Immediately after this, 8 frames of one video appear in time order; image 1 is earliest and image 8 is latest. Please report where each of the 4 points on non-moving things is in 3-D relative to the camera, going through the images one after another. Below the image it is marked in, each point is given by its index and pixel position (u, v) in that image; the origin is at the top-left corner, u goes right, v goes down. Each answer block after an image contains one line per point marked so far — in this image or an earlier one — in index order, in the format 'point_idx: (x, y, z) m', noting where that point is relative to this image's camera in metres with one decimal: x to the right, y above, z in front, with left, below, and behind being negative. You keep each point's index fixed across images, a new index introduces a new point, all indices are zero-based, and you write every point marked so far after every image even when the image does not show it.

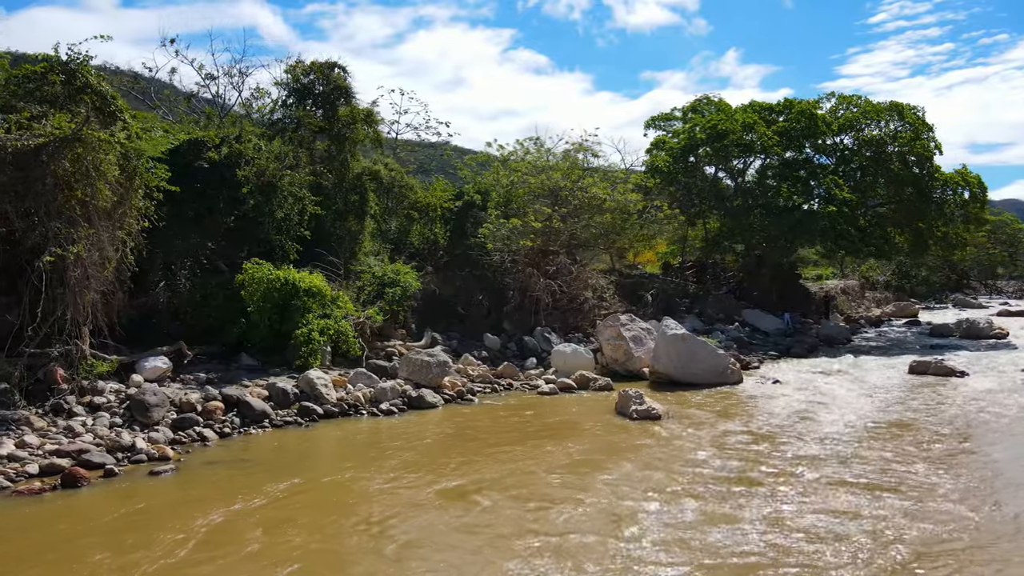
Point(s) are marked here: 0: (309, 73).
0: (-5.1, +5.3, +16.6) m
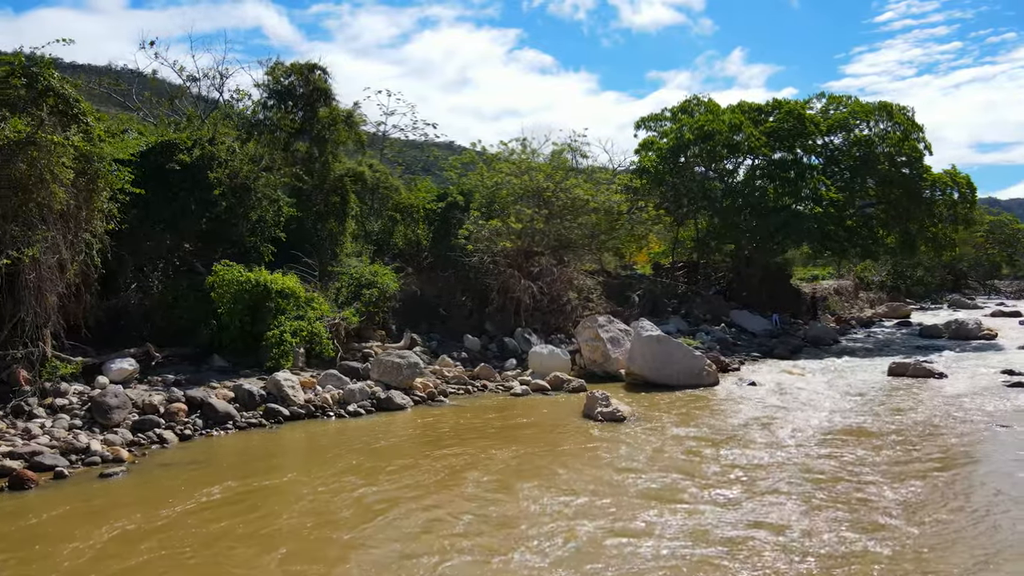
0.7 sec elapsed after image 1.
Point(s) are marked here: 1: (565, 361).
0: (-5.6, +5.3, +16.7) m
1: (+1.1, -1.6, +14.4) m
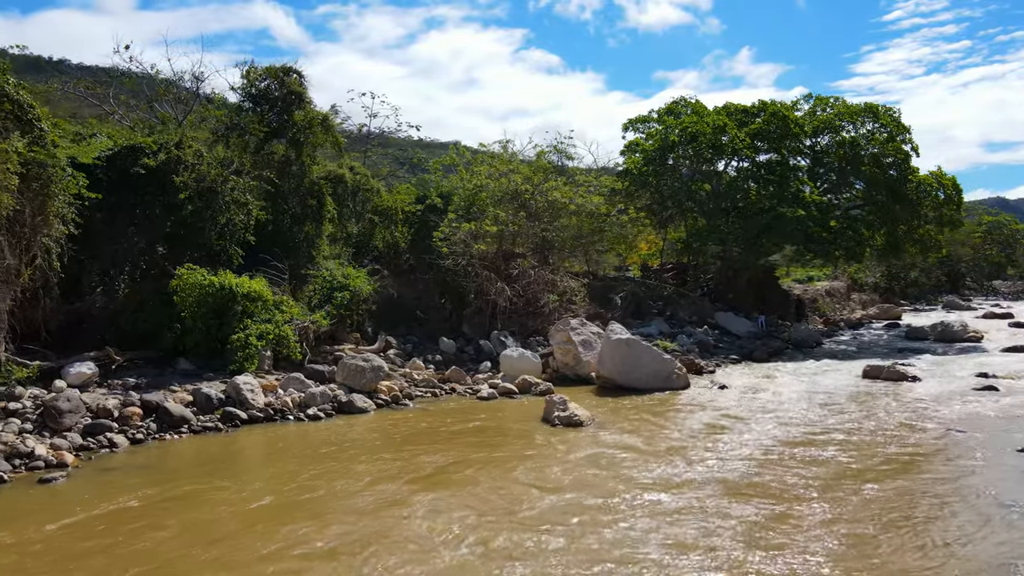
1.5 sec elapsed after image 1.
0: (-6.2, +5.2, +16.7) m
1: (+0.5, -1.6, +14.5) m
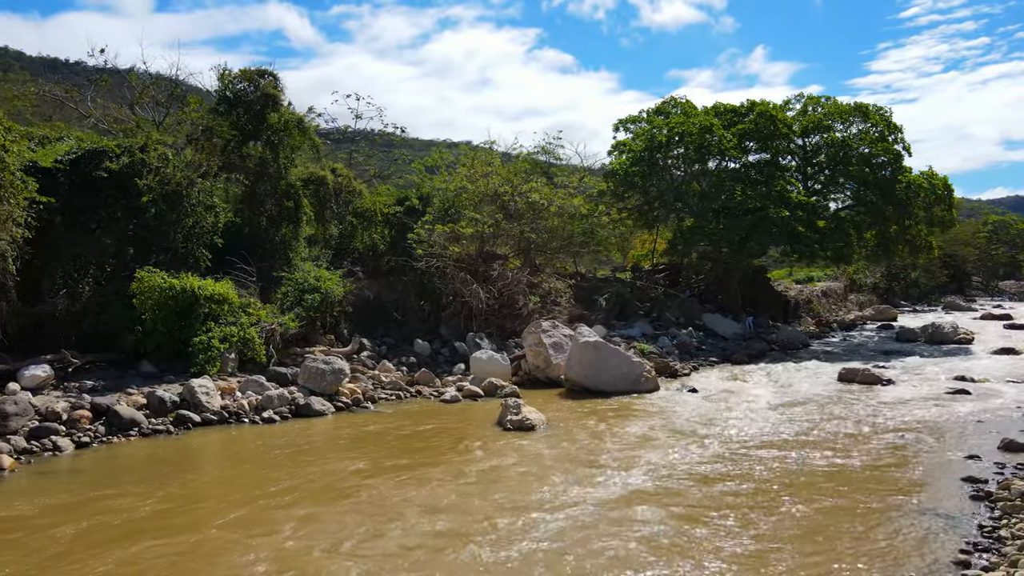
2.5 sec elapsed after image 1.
0: (-6.8, +5.2, +16.8) m
1: (-0.2, -1.7, +14.4) m
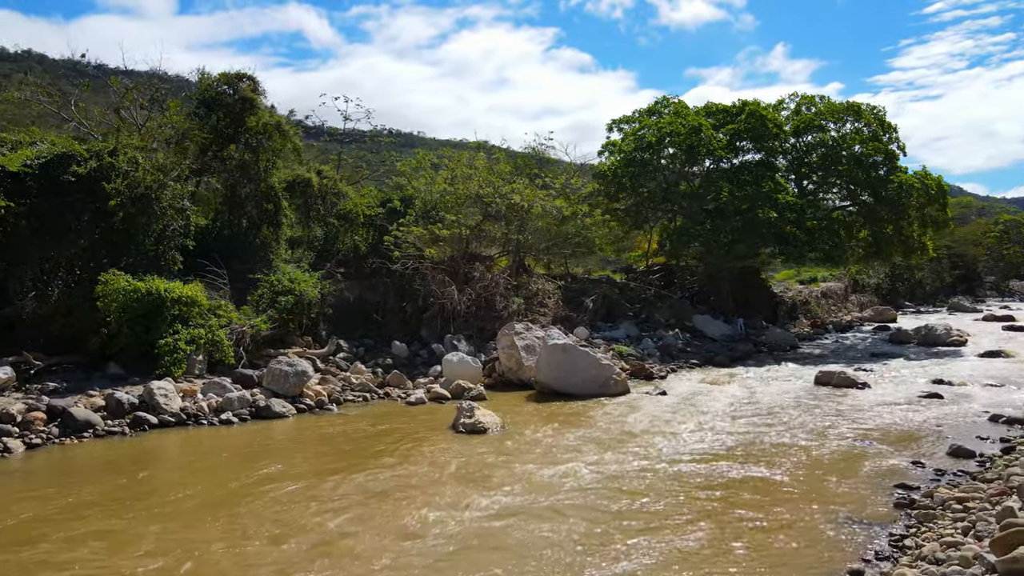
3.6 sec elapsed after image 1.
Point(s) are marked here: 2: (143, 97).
0: (-7.4, +5.1, +16.9) m
1: (-0.8, -1.7, +14.4) m
2: (-10.1, +5.2, +18.4) m
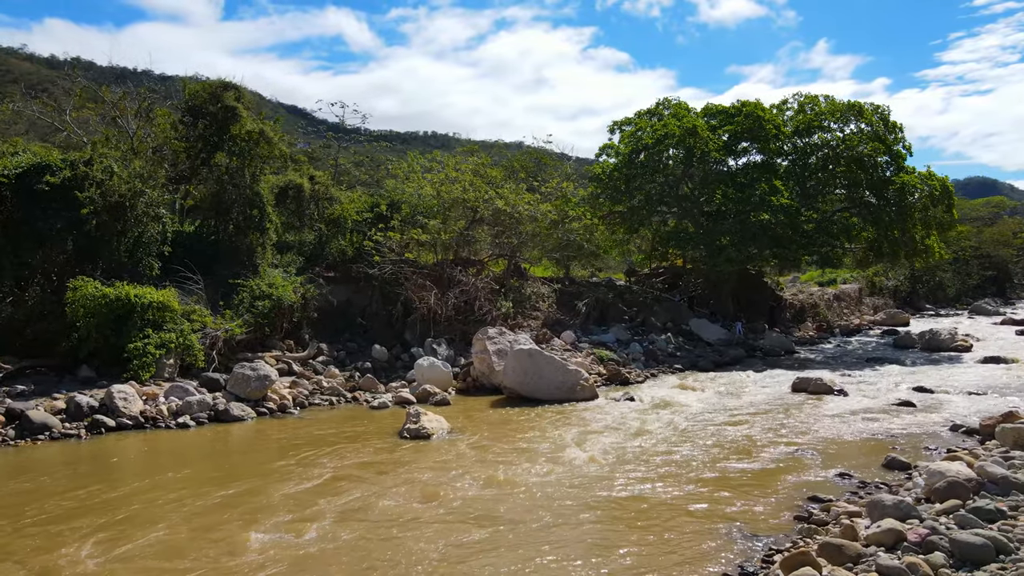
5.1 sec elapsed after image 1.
0: (-7.9, +5.0, +17.3) m
1: (-1.4, -1.8, +14.5) m
2: (-10.6, +5.1, +18.9) m
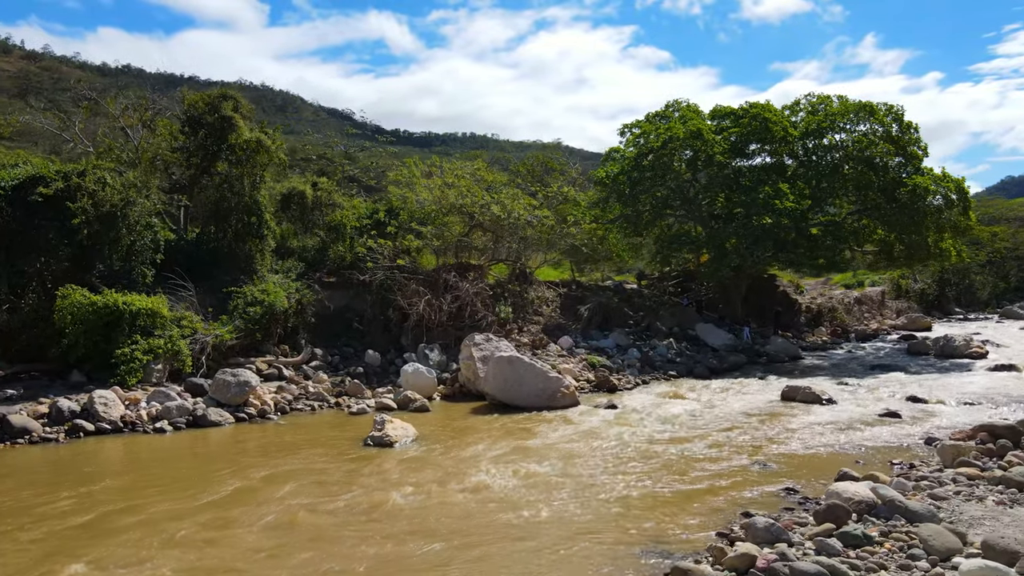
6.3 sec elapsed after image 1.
0: (-8.2, +4.9, +17.7) m
1: (-1.8, -2.0, +14.6) m
2: (-10.8, +4.9, +19.5) m
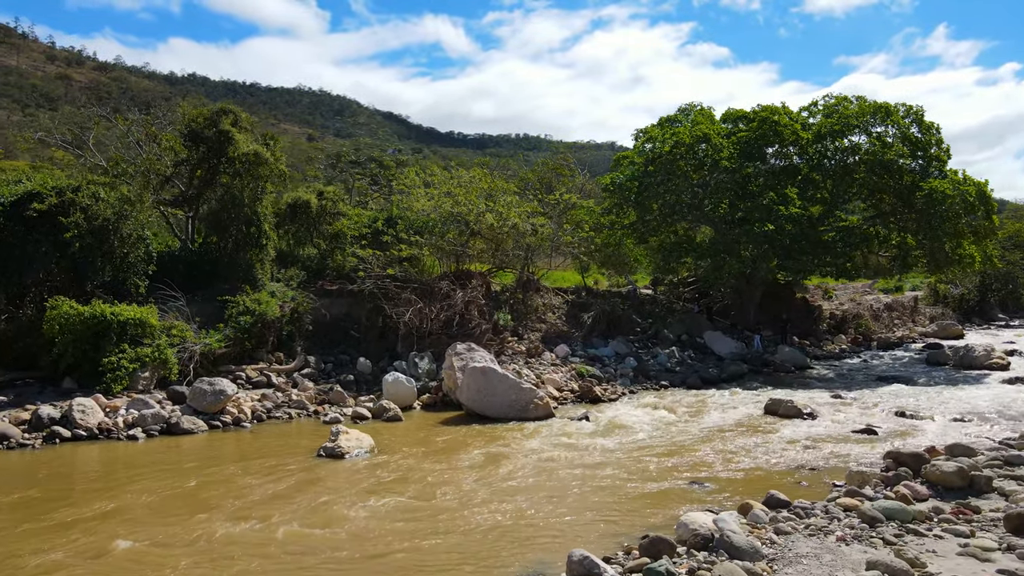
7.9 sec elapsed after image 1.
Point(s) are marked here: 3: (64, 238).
0: (-8.4, +4.6, +18.3) m
1: (-2.3, -2.2, +14.8) m
2: (-10.9, +4.7, +20.3) m
3: (-9.3, +1.0, +14.1) m
